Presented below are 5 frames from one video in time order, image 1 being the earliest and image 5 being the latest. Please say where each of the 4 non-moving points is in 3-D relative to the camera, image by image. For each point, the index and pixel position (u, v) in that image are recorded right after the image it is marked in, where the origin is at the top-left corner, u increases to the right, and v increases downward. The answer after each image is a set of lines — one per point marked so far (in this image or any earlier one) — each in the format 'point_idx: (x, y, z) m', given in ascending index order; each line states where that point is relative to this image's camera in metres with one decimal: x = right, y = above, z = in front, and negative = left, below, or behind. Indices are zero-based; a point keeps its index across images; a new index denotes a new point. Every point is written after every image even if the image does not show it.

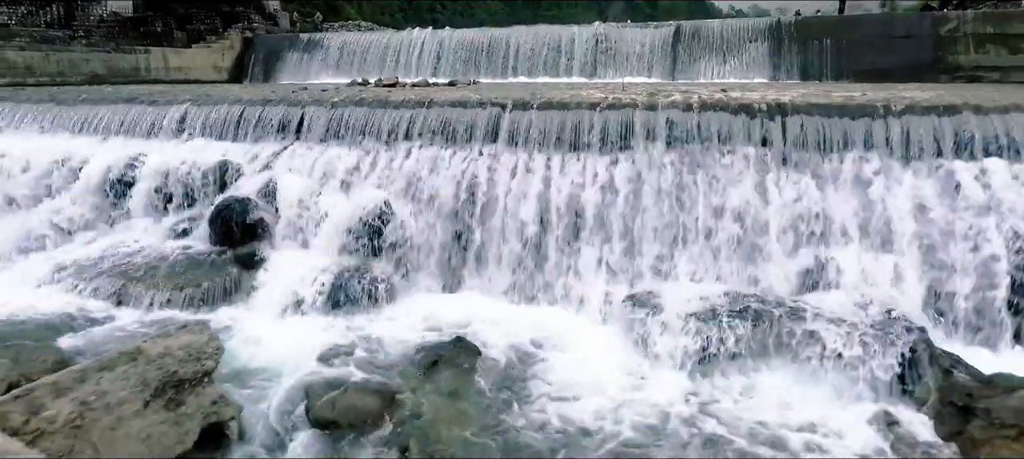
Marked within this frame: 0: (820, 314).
0: (+3.0, -0.8, +5.6) m
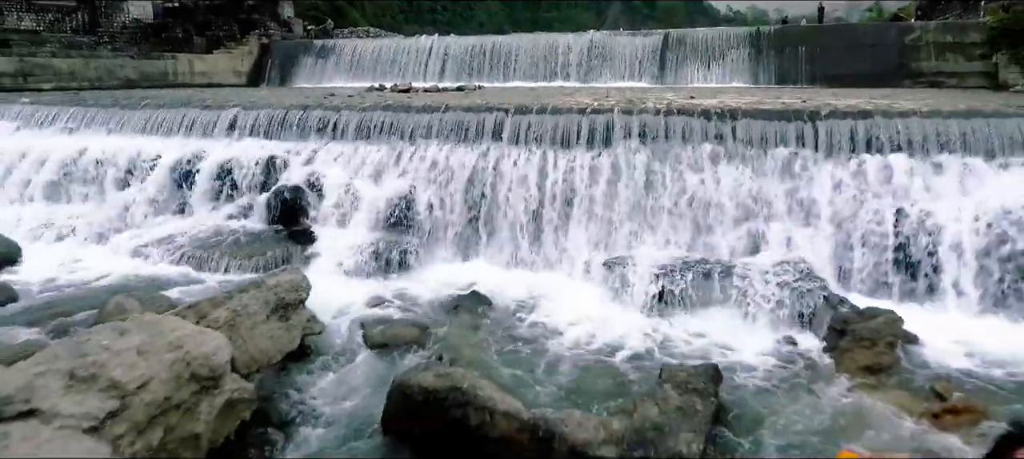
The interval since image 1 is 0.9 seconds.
0: (+3.1, -0.6, +7.3) m
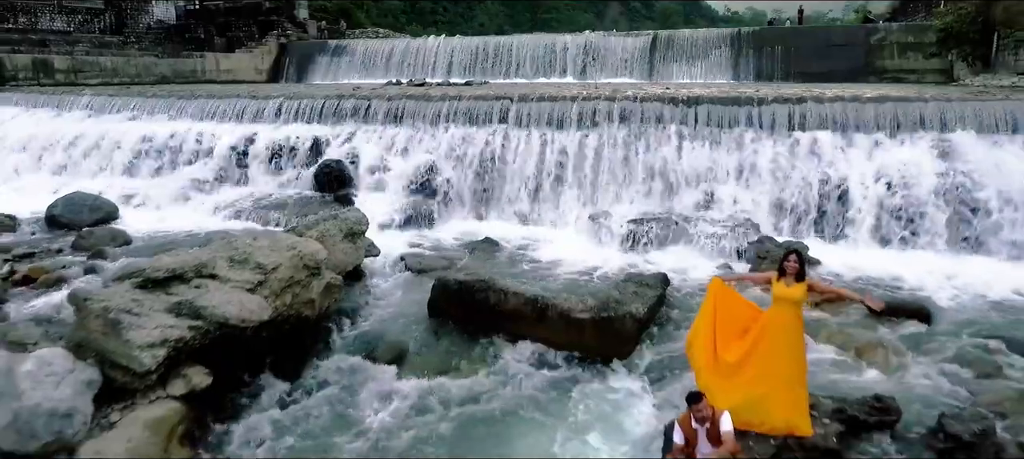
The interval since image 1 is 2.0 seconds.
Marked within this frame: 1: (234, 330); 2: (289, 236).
0: (+3.1, +0.1, +9.3) m
1: (-2.5, -0.9, +5.1) m
2: (-2.5, -0.1, +6.4) m
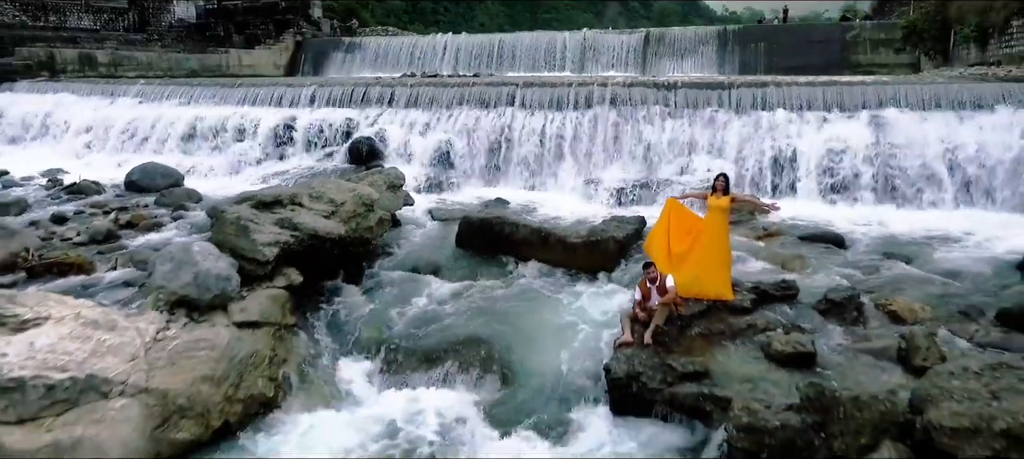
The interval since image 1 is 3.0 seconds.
0: (+3.3, +0.9, +11.1) m
1: (-2.4, -0.1, +7.0) m
2: (-2.4, +0.7, +8.2) m
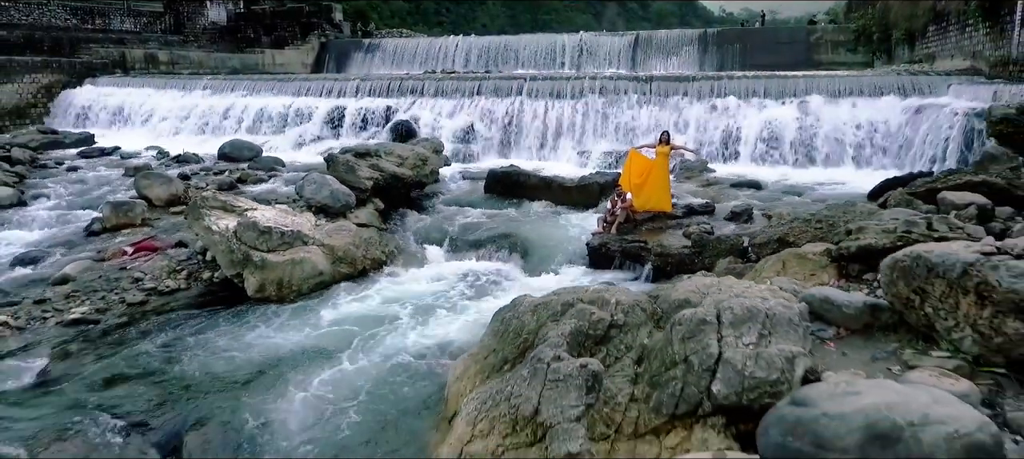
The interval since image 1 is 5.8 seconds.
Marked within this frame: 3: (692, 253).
0: (+3.5, +1.9, +14.4) m
1: (-2.1, +0.9, +10.3) m
2: (-2.1, +1.7, +11.5) m
3: (+2.3, -0.3, +7.2) m
